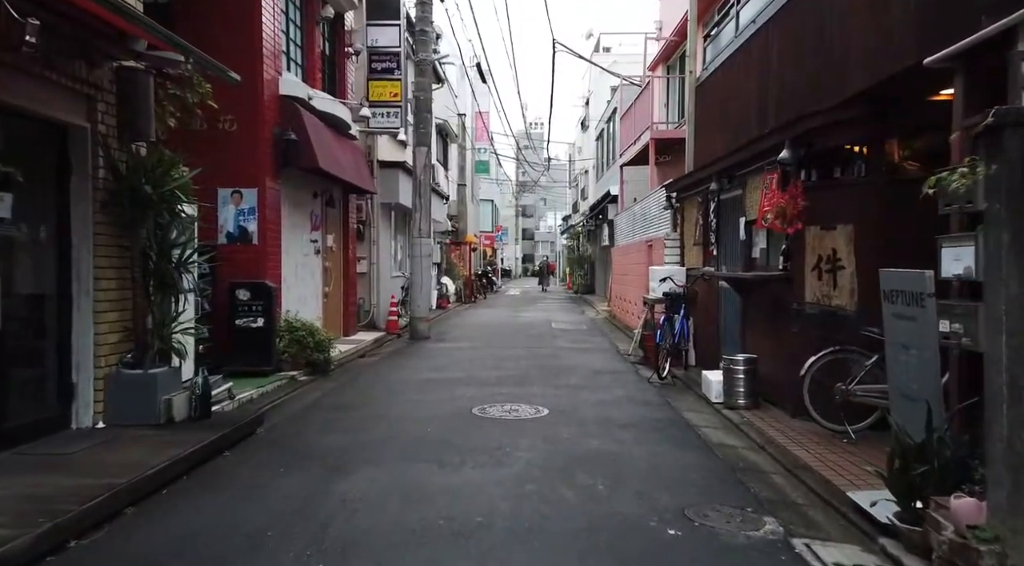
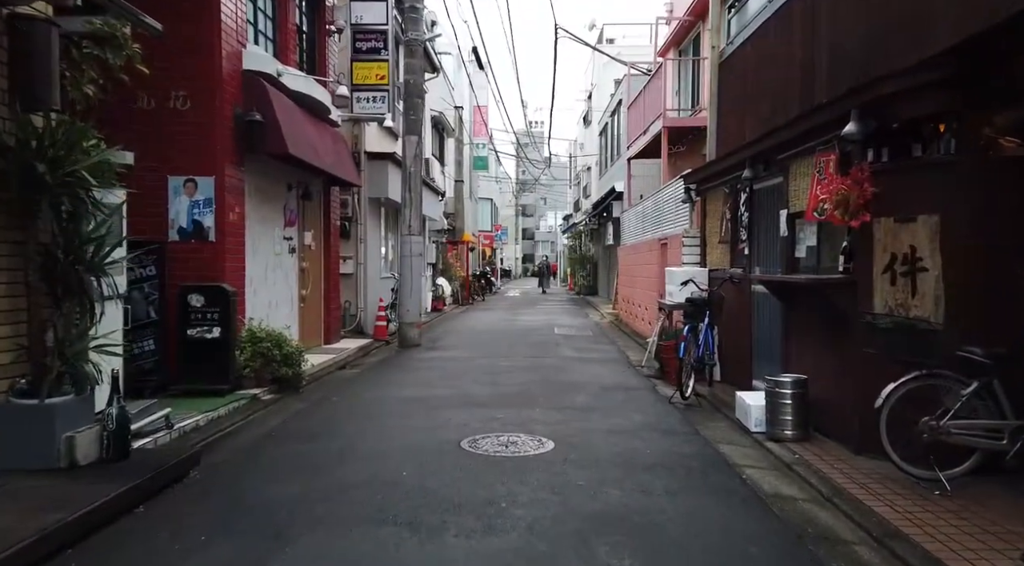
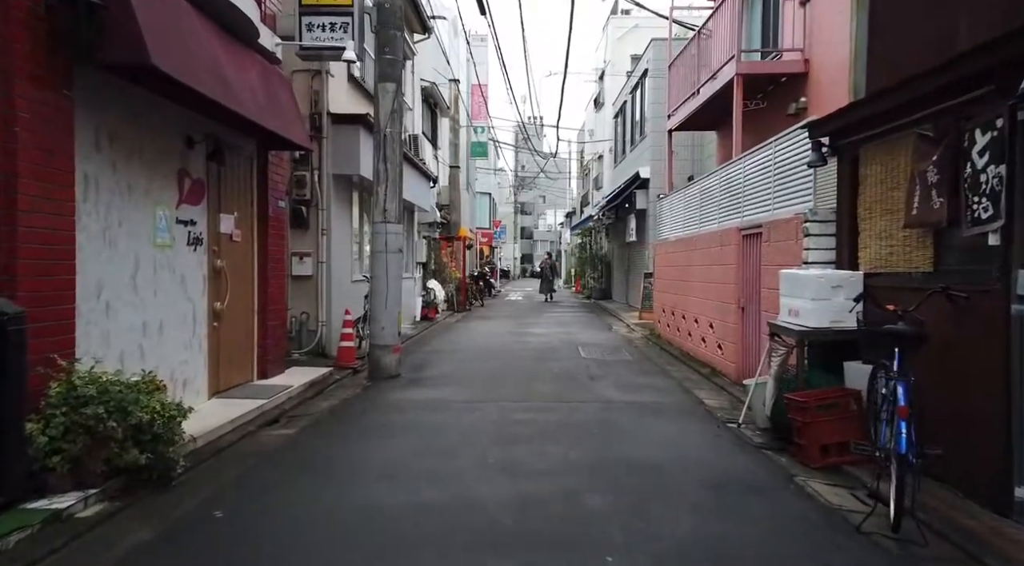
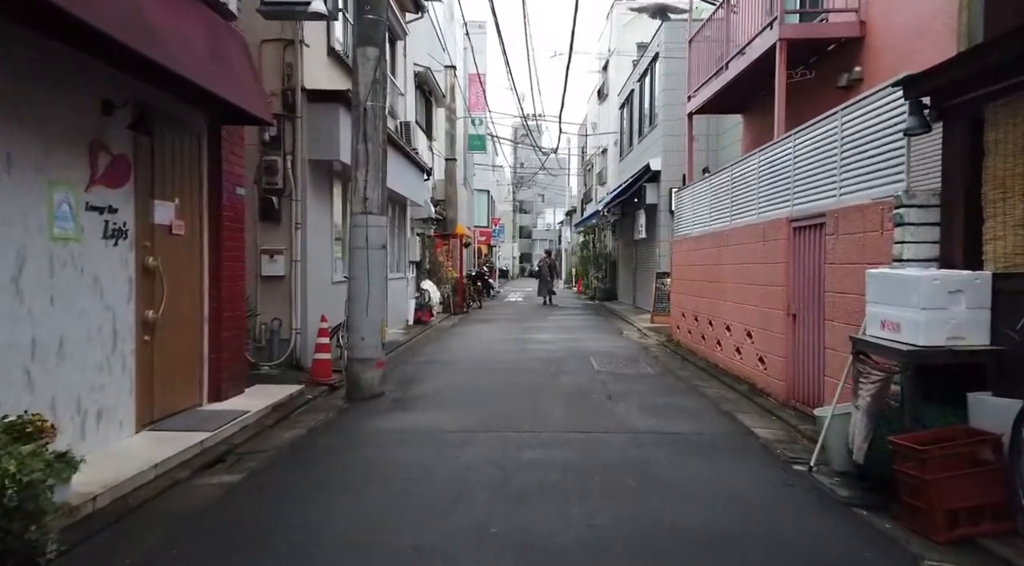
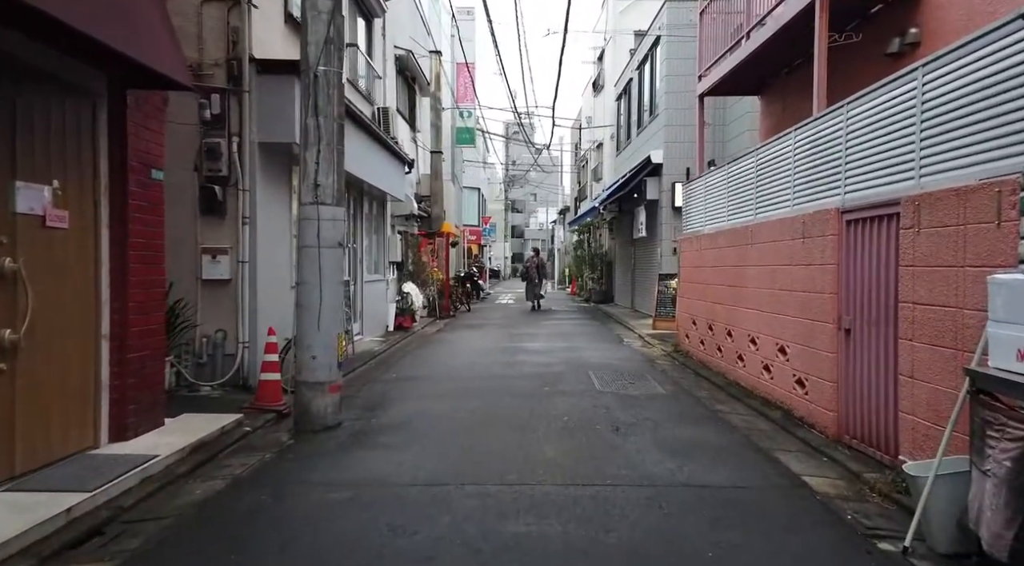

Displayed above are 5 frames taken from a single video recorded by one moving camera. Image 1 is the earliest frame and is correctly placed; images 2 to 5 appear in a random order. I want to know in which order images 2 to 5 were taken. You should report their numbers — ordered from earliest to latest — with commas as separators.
2, 3, 4, 5
